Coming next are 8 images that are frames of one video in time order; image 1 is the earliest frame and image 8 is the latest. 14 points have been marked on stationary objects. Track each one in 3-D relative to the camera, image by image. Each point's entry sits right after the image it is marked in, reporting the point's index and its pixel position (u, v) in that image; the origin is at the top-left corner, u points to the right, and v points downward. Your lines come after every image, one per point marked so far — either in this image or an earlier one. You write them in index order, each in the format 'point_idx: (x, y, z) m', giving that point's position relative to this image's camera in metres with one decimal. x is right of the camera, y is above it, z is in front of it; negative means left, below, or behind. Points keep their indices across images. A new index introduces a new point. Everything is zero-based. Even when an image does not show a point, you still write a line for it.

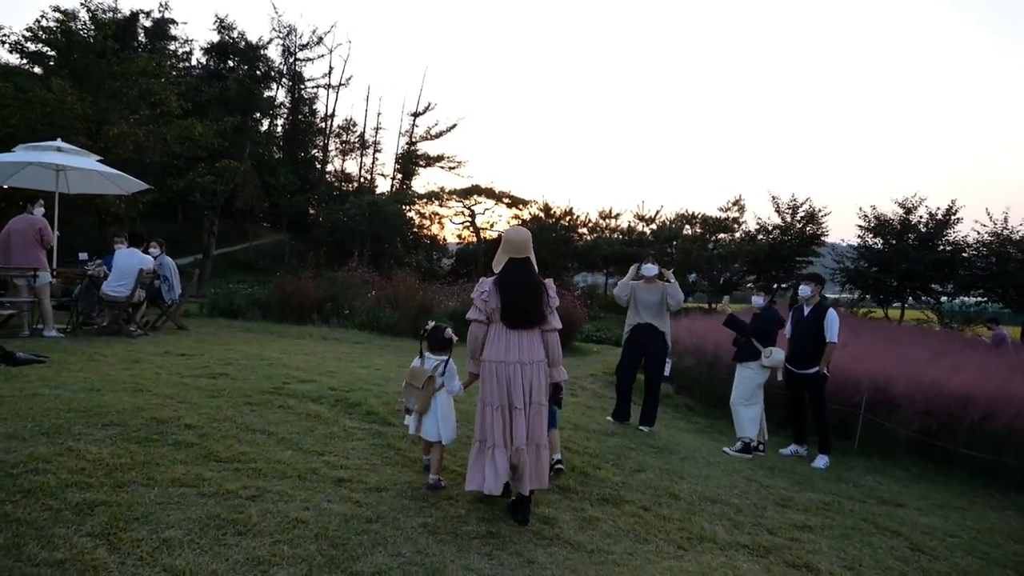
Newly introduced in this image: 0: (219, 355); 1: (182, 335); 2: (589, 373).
0: (-3.4, -0.8, +8.1) m
1: (-4.9, -0.7, +10.4) m
2: (+1.1, -1.3, +10.3) m
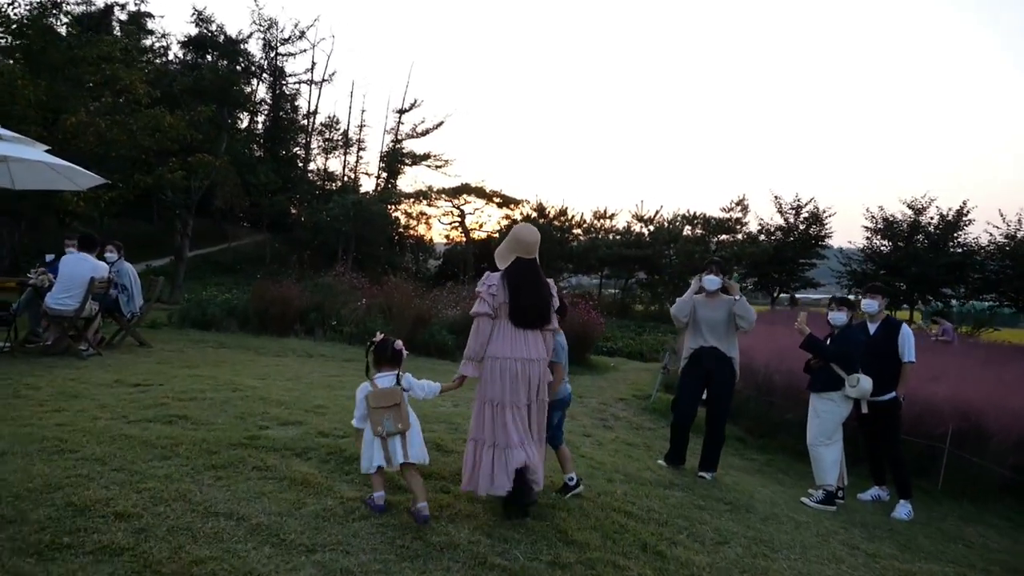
0: (-3.1, -0.9, +6.7) m
1: (-4.7, -0.9, +8.9) m
2: (+1.3, -1.4, +9.0) m
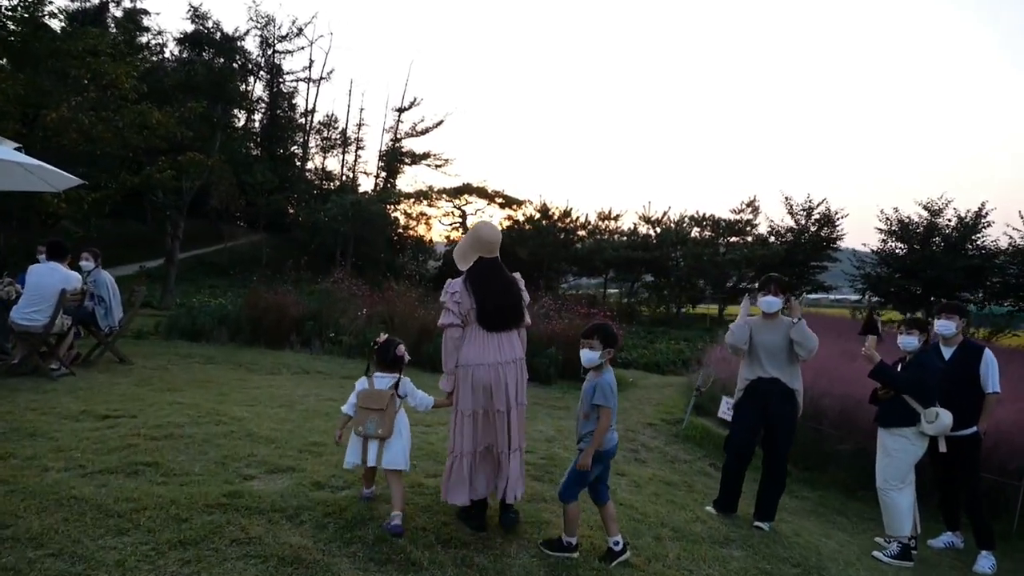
0: (-2.9, -1.1, +5.8) m
1: (-4.5, -1.0, +8.1) m
2: (+1.5, -1.5, +8.1) m
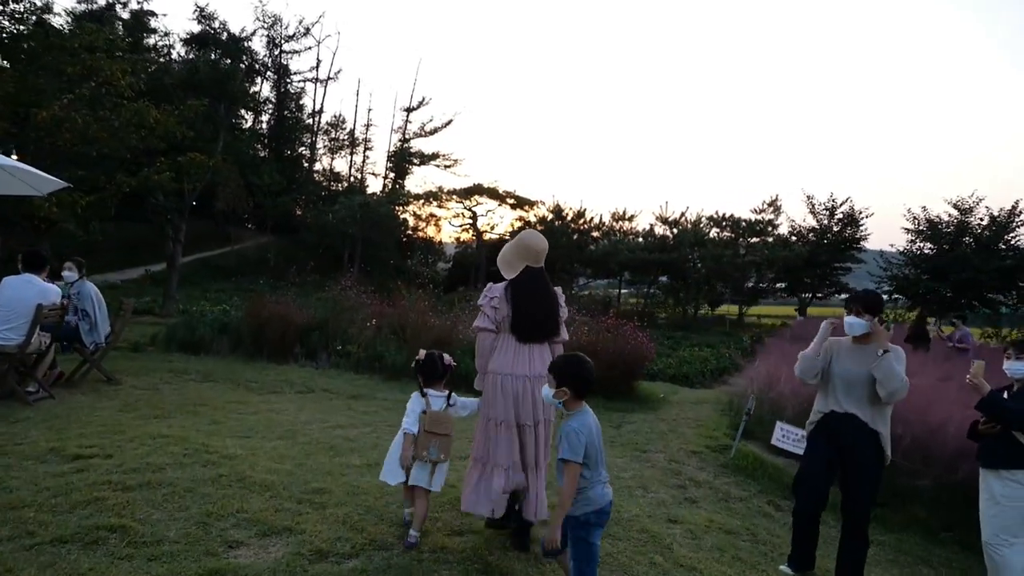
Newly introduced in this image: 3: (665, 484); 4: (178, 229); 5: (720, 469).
0: (-2.7, -1.2, +5.1) m
1: (-4.3, -1.1, +7.3) m
2: (+1.8, -1.7, +7.3) m
3: (+1.3, -1.7, +6.0) m
4: (-8.3, +1.4, +17.4) m
5: (+2.0, -1.8, +6.8) m
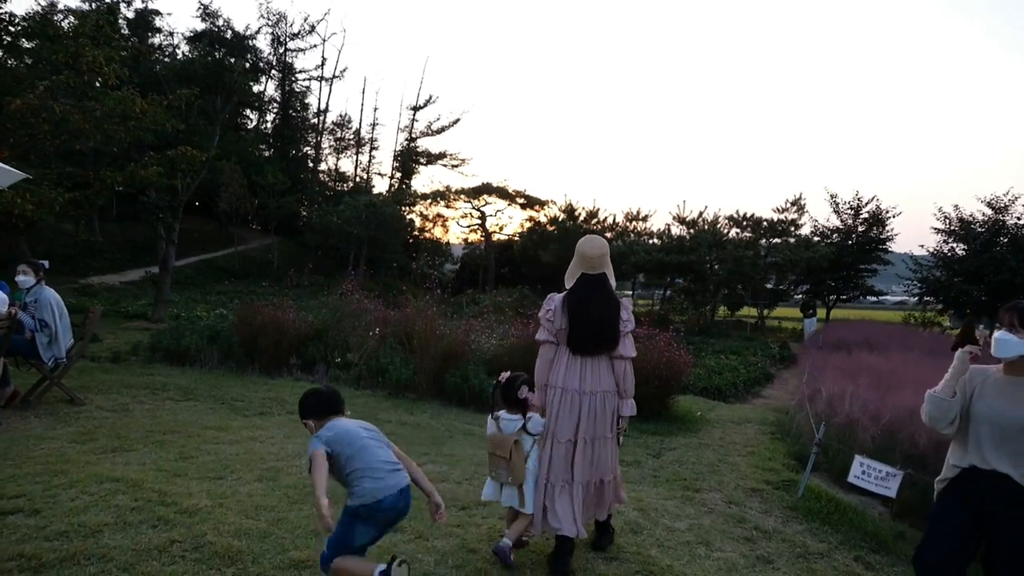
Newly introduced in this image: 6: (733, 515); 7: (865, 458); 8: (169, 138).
0: (-2.5, -1.3, +4.0) m
1: (-4.0, -1.2, +6.3) m
2: (+2.0, -1.7, +6.2) m
3: (+1.5, -1.7, +4.9) m
4: (-8.0, +1.4, +16.4) m
5: (+2.2, -1.8, +5.7) m
6: (+1.7, -1.7, +5.4) m
7: (+2.9, -1.4, +5.7) m
8: (-7.6, +3.3, +15.4) m
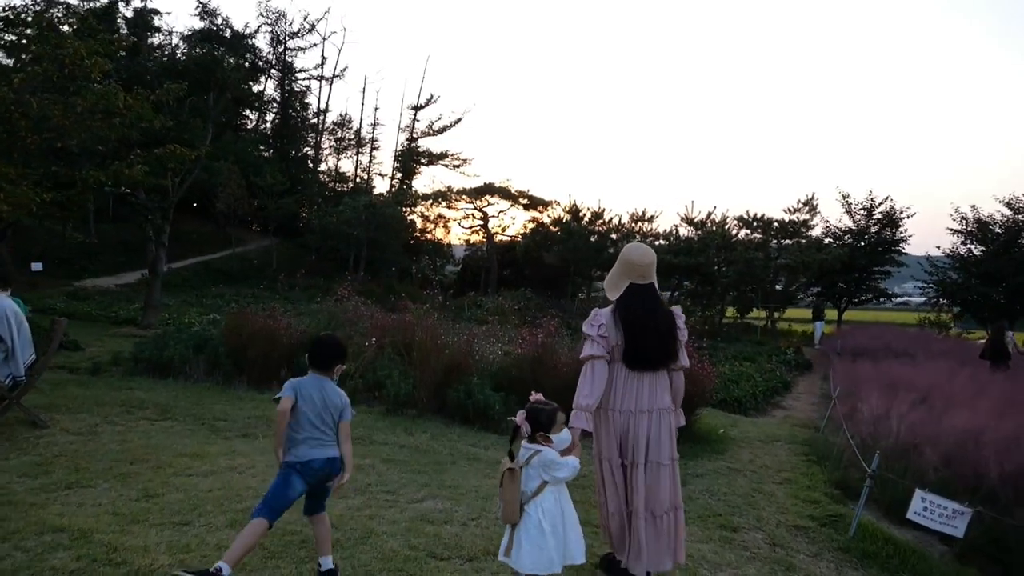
0: (-2.4, -1.3, +3.3) m
1: (-3.9, -1.3, +5.6) m
2: (+2.1, -1.8, +5.5) m
3: (+1.6, -1.8, +4.2) m
4: (-7.9, +1.3, +15.7) m
5: (+2.3, -1.9, +5.0) m
6: (+1.8, -1.8, +4.7) m
7: (+3.0, -1.5, +5.0) m
8: (-7.5, +3.2, +14.7) m
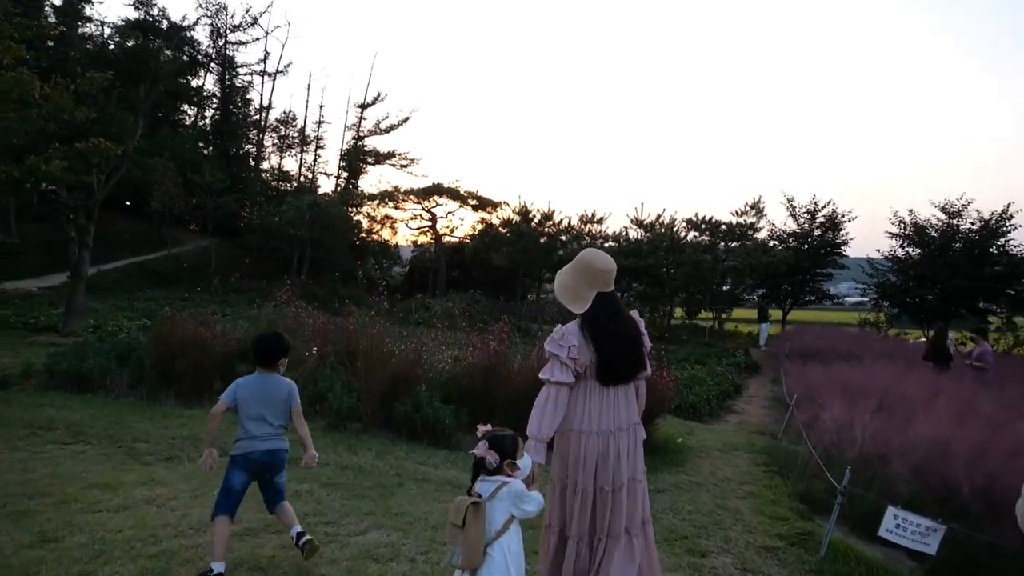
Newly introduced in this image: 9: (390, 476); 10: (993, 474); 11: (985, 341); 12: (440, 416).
0: (-2.6, -1.4, +2.7) m
1: (-4.3, -1.4, +4.9) m
2: (+1.8, -1.9, +5.2) m
3: (+1.4, -1.9, +3.9) m
4: (-9.0, +1.2, +14.7) m
5: (+2.0, -2.0, +4.7) m
6: (+1.5, -1.9, +4.4) m
7: (+2.7, -1.5, +4.8) m
8: (-8.5, +3.1, +13.7) m
9: (-1.0, -1.6, +6.0) m
10: (+3.4, -1.3, +5.0) m
11: (+8.8, -1.0, +13.0) m
12: (-0.8, -1.3, +7.4) m
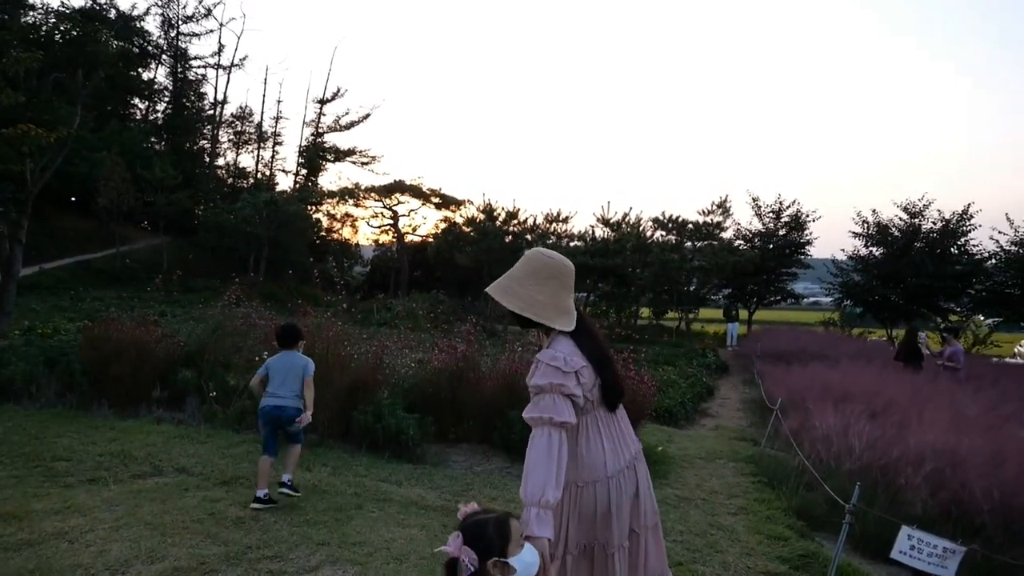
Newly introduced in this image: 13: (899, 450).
0: (-2.6, -1.4, +2.0) m
1: (-4.4, -1.3, +4.0) m
2: (+1.6, -1.8, +4.7) m
3: (+1.3, -1.9, +3.4) m
4: (-9.7, +1.2, +13.6) m
5: (+1.9, -1.9, +4.2) m
6: (+1.4, -1.9, +3.9) m
7: (+2.5, -1.5, +4.4) m
8: (-9.1, +3.1, +12.7) m
9: (-1.3, -1.6, +5.4) m
10: (+3.3, -1.3, +4.6) m
11: (+8.2, -1.0, +12.9) m
12: (-1.0, -1.3, +6.7) m
13: (+2.9, -1.2, +5.3) m
